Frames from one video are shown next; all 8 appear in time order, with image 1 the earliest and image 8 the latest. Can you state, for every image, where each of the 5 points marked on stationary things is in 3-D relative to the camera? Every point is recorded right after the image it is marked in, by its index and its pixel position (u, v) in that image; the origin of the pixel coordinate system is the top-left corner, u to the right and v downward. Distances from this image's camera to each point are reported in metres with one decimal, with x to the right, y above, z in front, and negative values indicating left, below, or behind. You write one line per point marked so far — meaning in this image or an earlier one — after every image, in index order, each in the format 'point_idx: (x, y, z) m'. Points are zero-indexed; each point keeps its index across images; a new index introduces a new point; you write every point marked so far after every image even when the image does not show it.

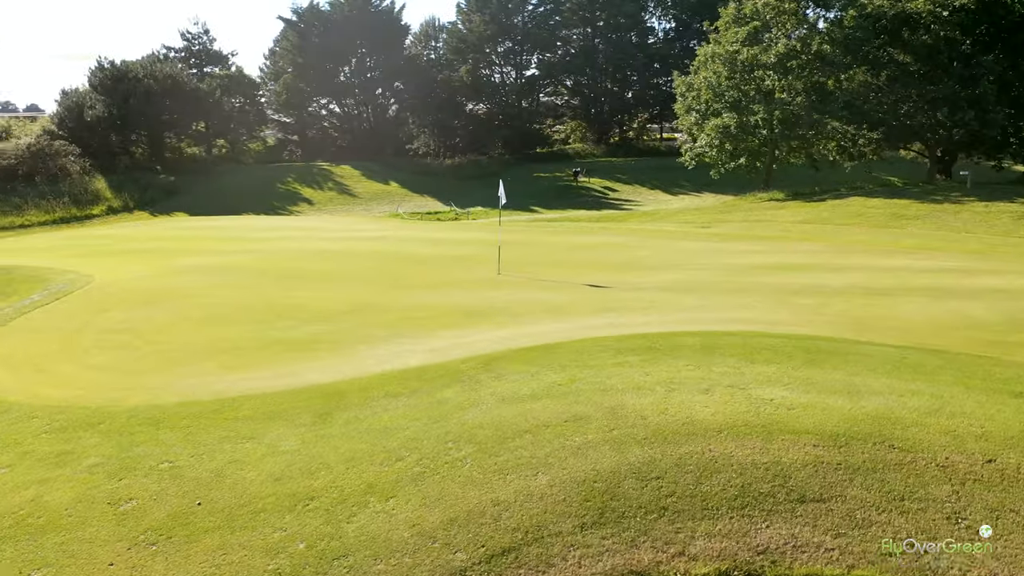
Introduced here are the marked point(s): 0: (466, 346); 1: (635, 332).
0: (-0.6, -0.7, +10.4) m
1: (+1.5, -0.6, +10.3) m
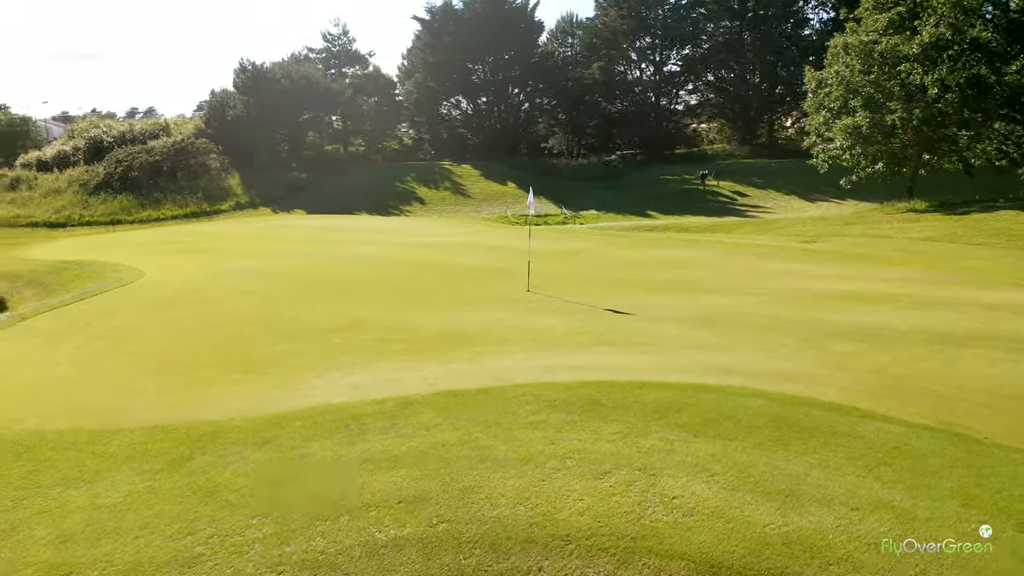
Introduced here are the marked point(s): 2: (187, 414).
0: (-1.2, -1.0, +9.0) m
1: (+0.8, -1.0, +8.5) m
2: (-3.5, -1.3, +8.5) m
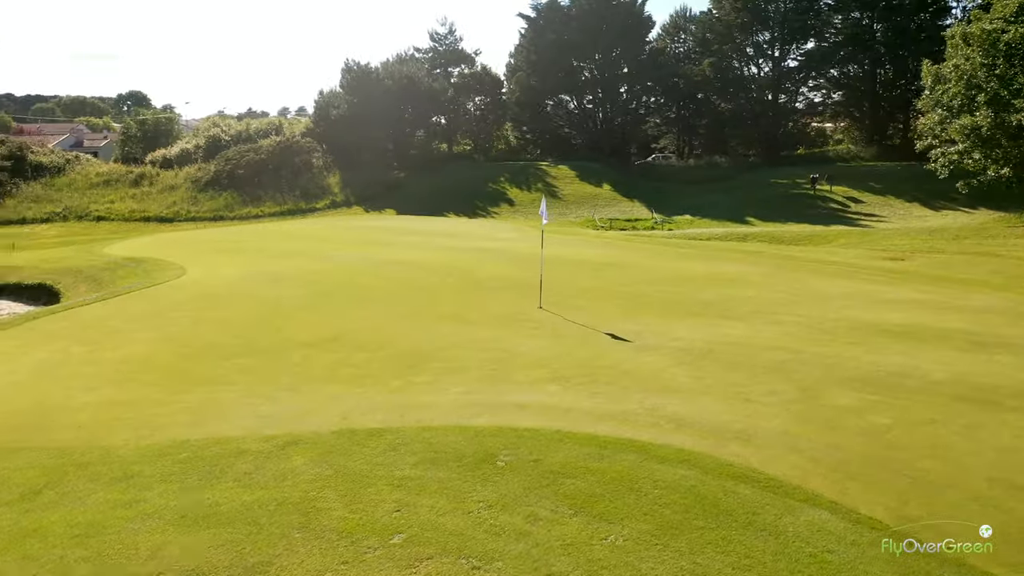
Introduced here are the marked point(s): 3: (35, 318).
0: (-1.9, -1.2, +8.1) m
1: (0.0, -1.2, +7.3) m
2: (-4.3, -1.4, +8.0) m
3: (-8.2, -0.6, +14.0) m
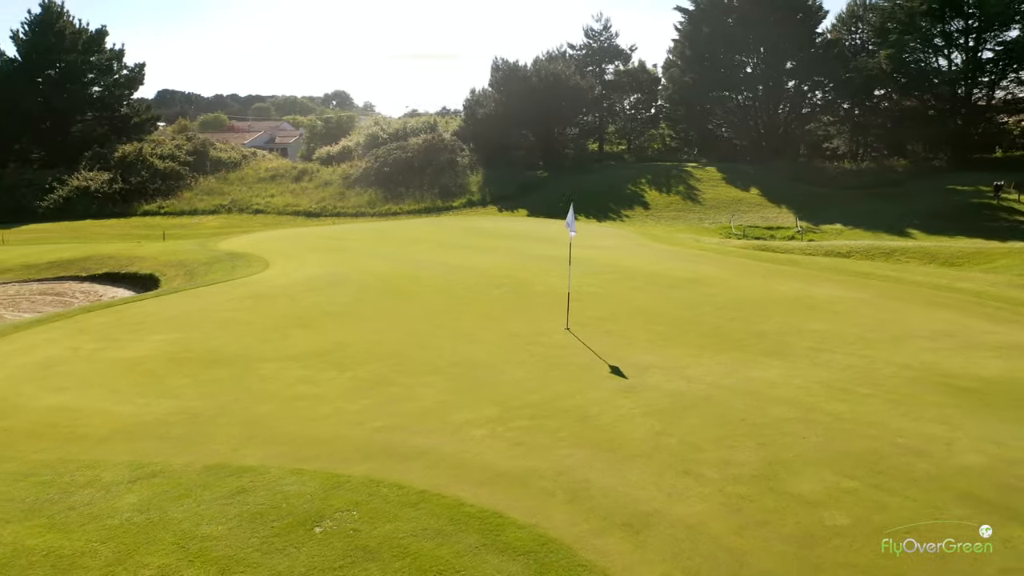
0: (-2.6, -1.4, +7.5) m
1: (-1.0, -1.5, +6.3) m
2: (-5.1, -1.5, +7.9) m
3: (-7.4, -0.5, +14.6) m
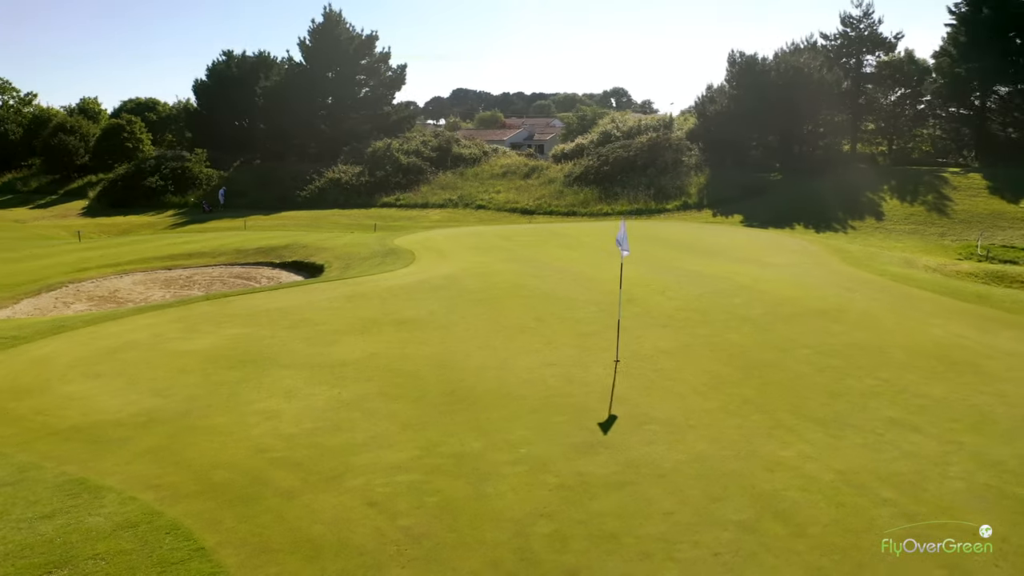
0: (-3.4, -1.4, +7.3) m
1: (-2.2, -1.6, +5.6) m
2: (-5.5, -1.4, +8.5) m
3: (-5.6, -0.3, +15.6) m
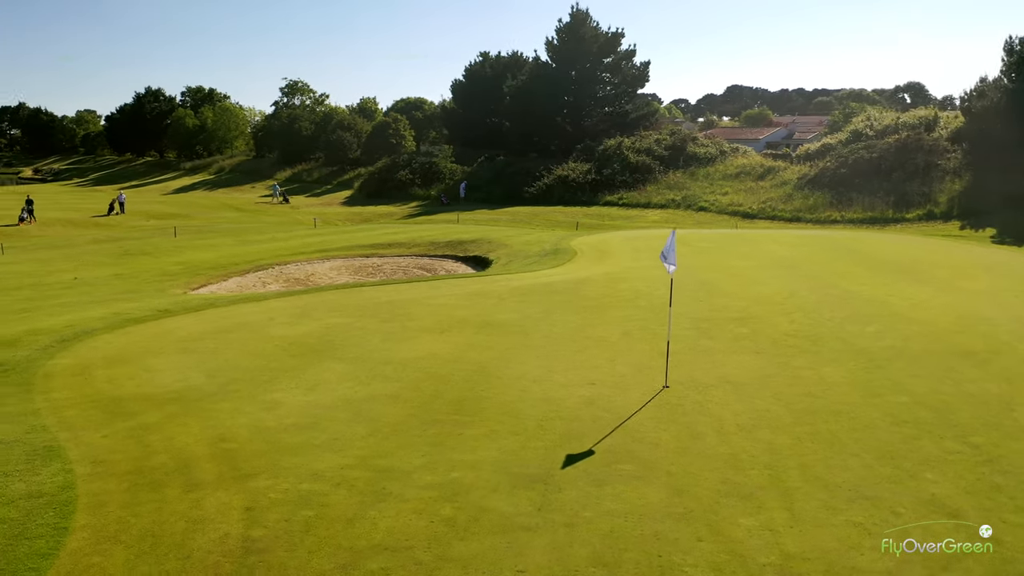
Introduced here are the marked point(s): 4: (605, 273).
0: (-3.7, -1.3, +7.9) m
1: (-3.1, -1.6, +5.9) m
2: (-5.4, -1.1, +9.7) m
3: (-3.1, -0.1, +16.4) m
4: (+2.0, +0.3, +17.3) m
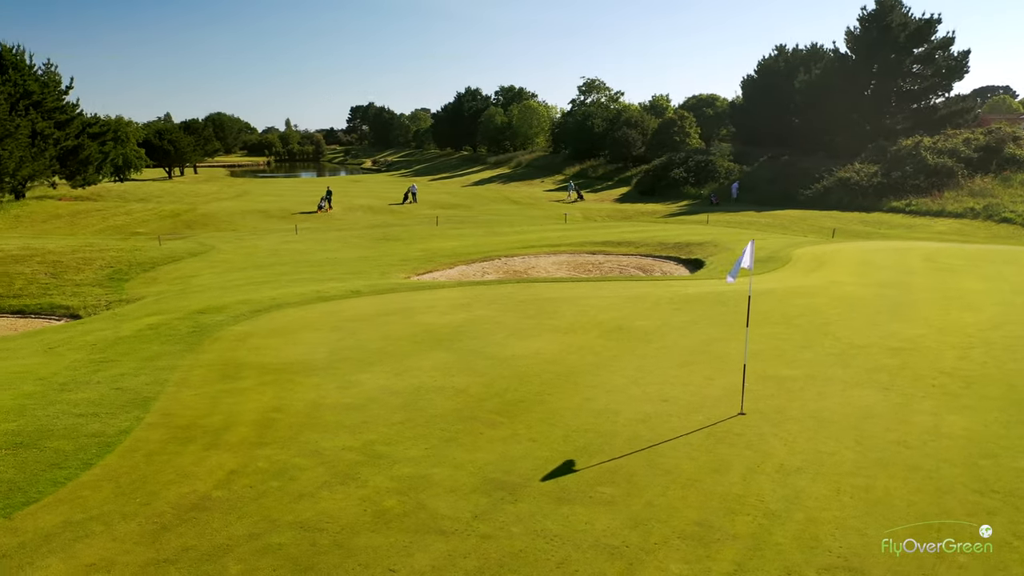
0: (-3.2, -1.1, +9.1) m
1: (-3.4, -1.4, +7.1) m
2: (-4.1, -0.8, +11.4) m
3: (+0.5, 0.0, +16.8) m
4: (+5.6, 0.0, +15.8) m
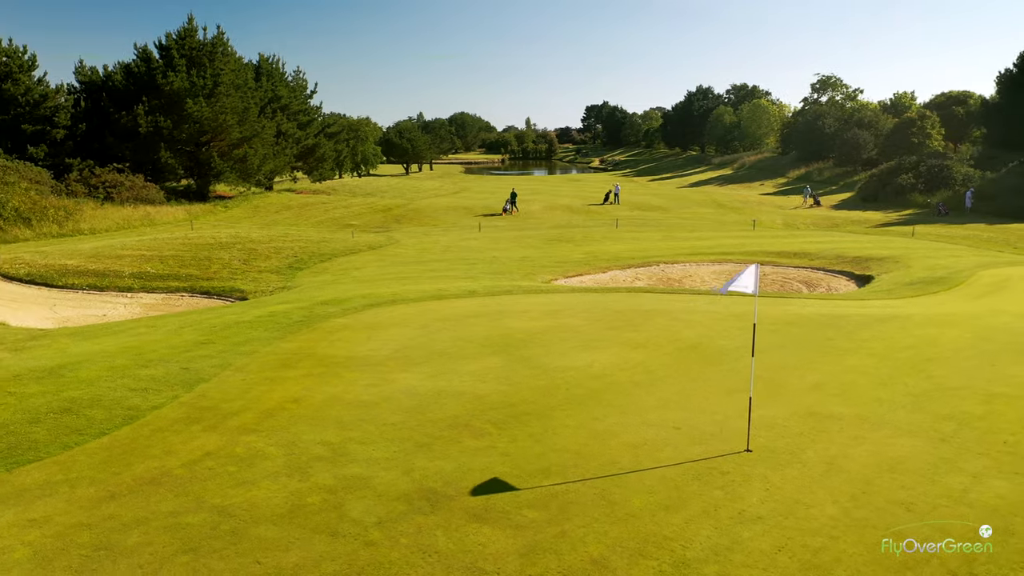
0: (-2.9, -1.0, +10.0) m
1: (-3.7, -1.3, +8.0) m
2: (-3.1, -0.7, +12.4) m
3: (+2.8, -0.2, +16.4) m
4: (+7.4, -0.4, +14.0) m
